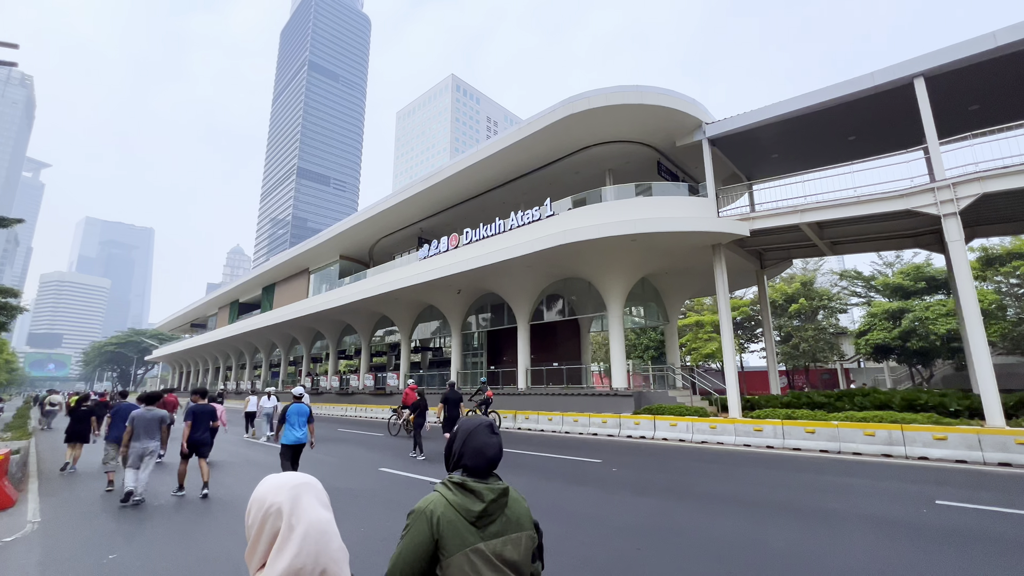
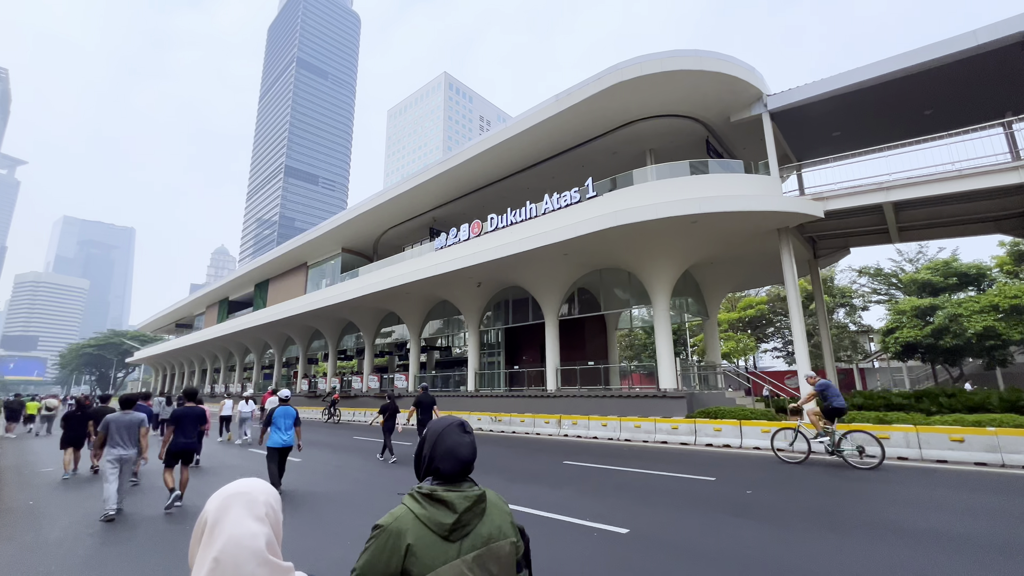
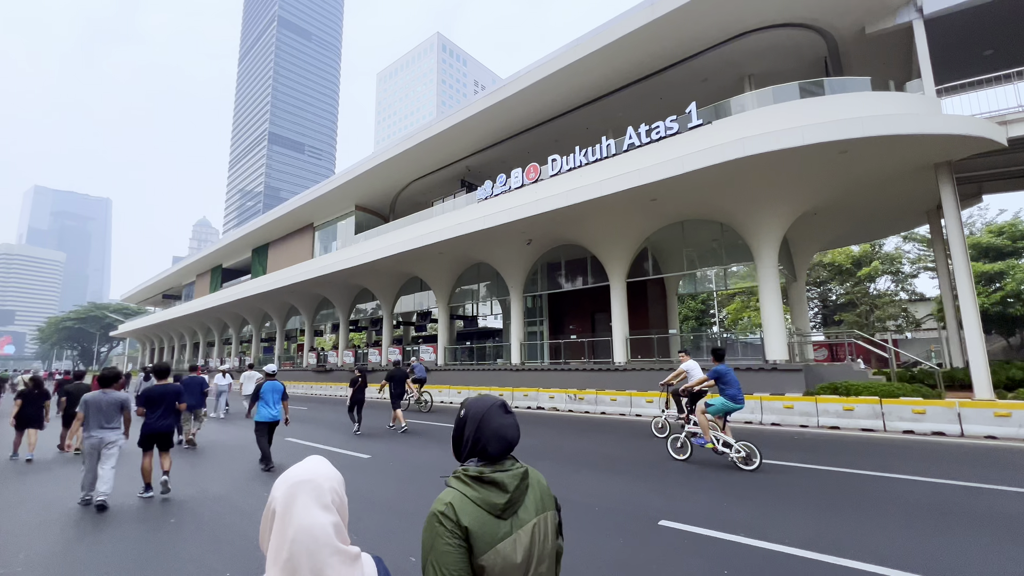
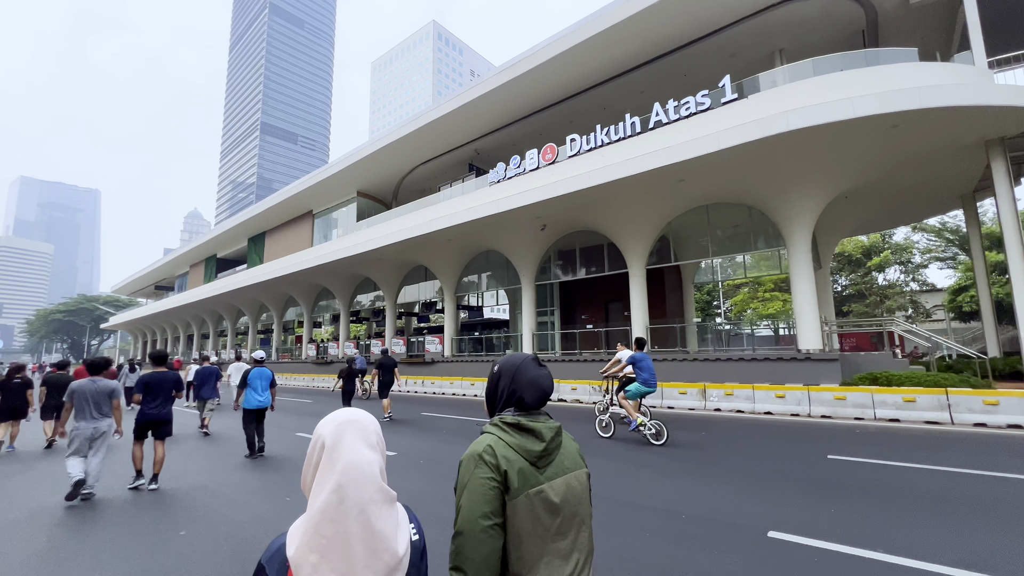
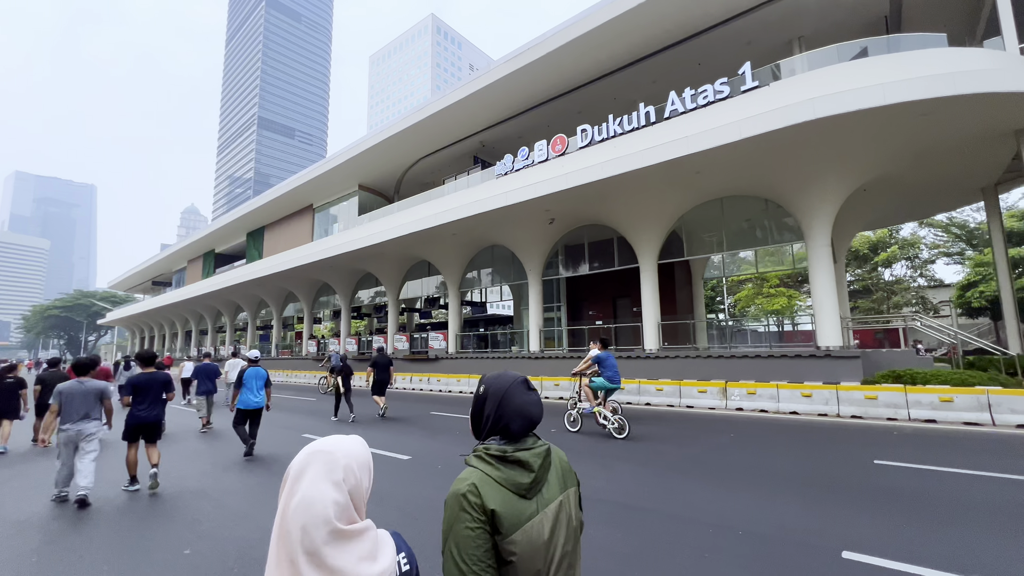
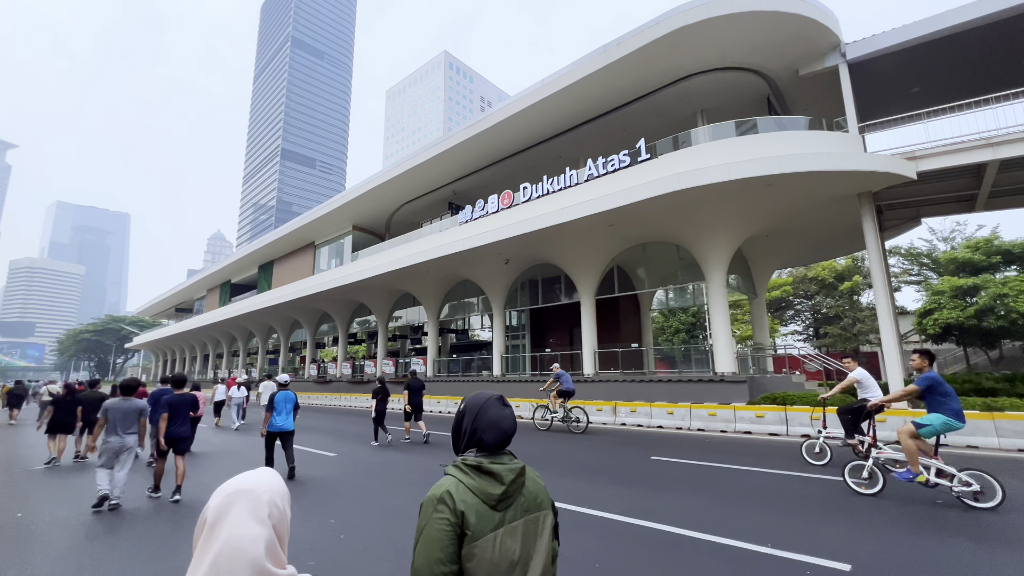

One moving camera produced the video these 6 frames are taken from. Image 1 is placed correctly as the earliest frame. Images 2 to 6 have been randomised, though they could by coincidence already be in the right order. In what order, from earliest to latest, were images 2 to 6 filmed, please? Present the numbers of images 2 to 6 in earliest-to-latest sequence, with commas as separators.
2, 6, 3, 4, 5
